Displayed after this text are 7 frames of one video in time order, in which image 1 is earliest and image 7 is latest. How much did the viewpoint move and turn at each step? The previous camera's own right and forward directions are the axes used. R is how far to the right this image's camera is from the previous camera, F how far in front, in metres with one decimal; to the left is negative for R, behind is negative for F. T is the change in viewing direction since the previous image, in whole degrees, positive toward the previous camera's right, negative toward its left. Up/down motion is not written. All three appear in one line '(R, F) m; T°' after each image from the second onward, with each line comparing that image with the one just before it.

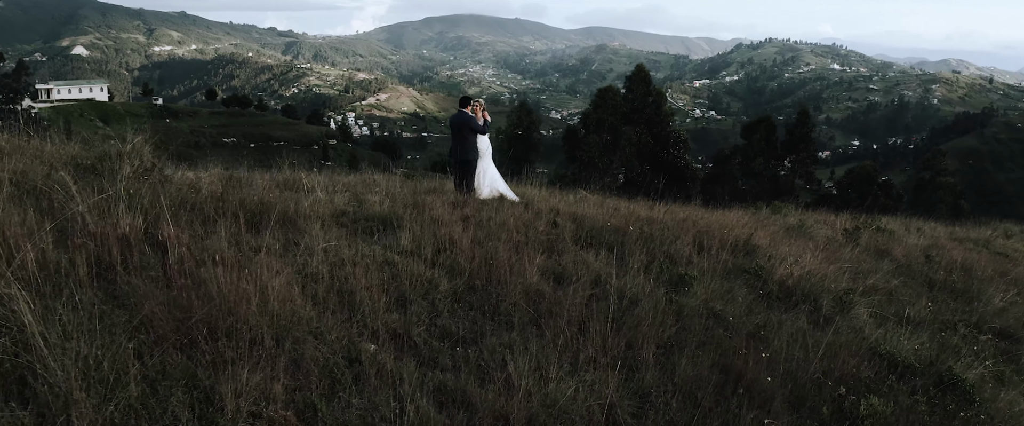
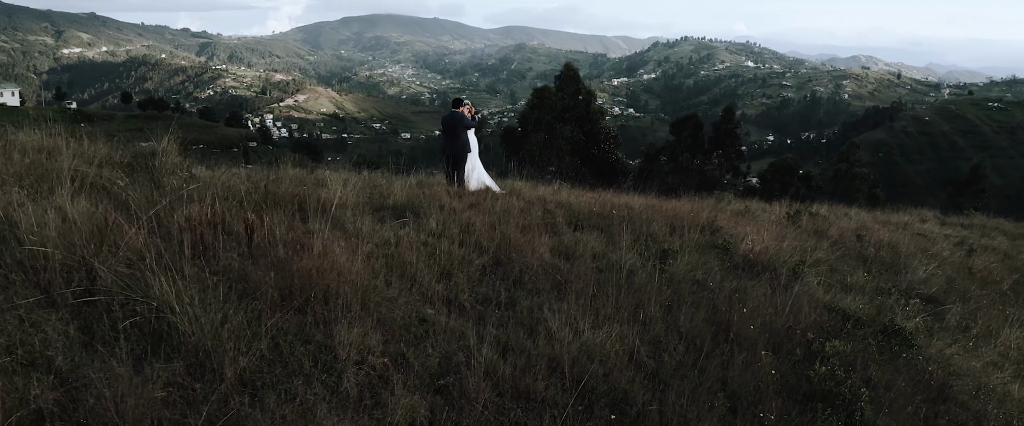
(-0.5, -0.5) m; +5°
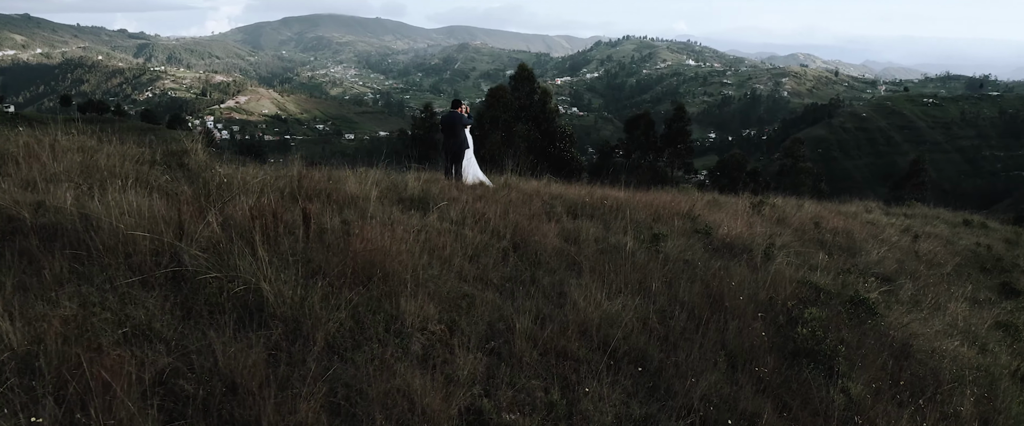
(-0.4, -0.4) m; +4°
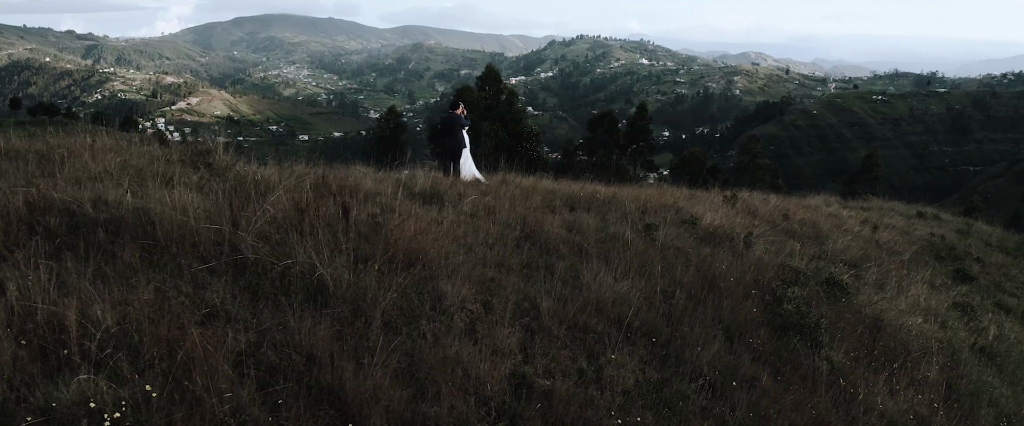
(-0.4, -0.4) m; +3°
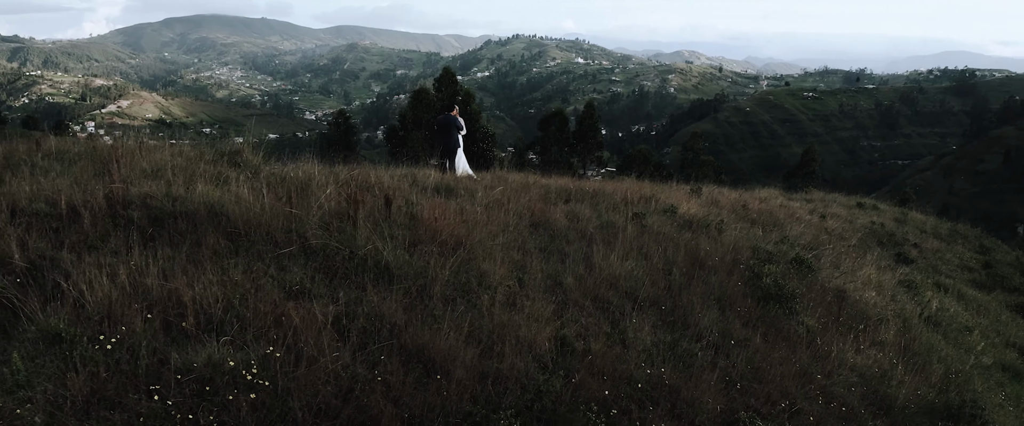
(-0.5, -0.5) m; +4°
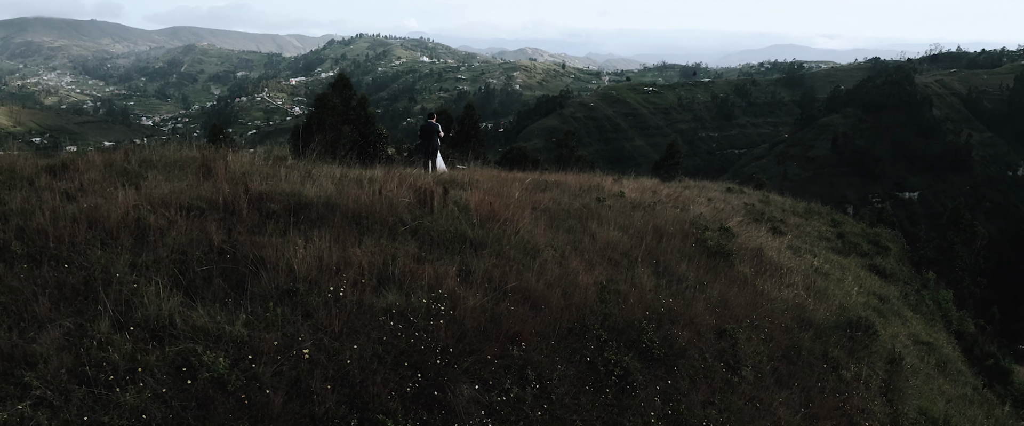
(-1.3, -1.2) m; +10°
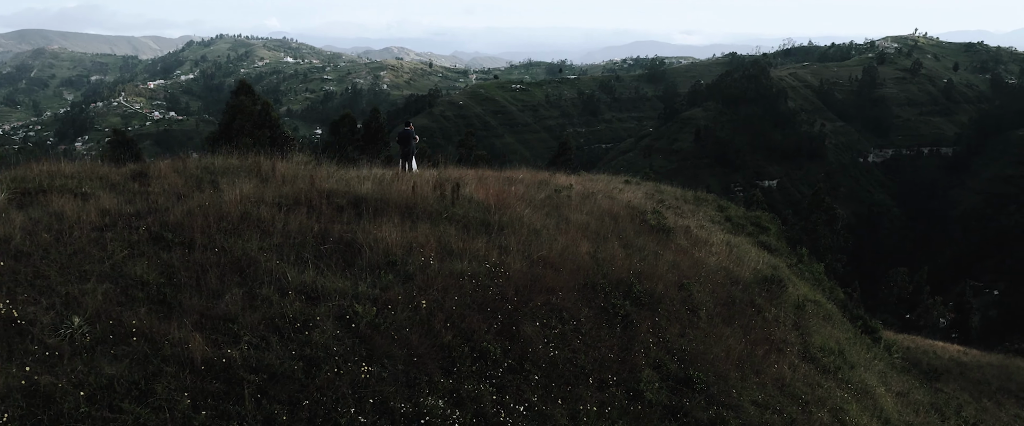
(-1.1, -1.3) m; +9°
